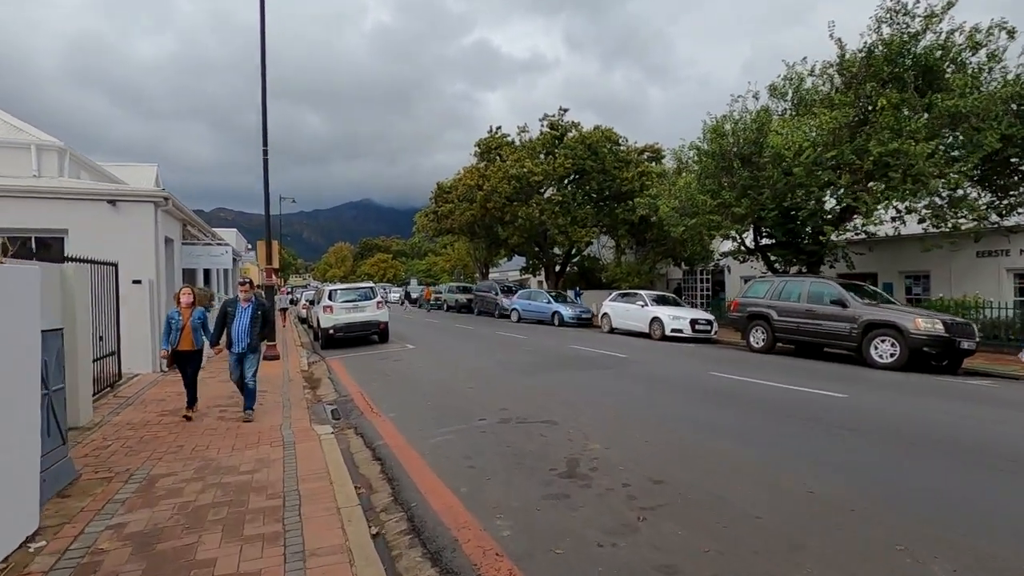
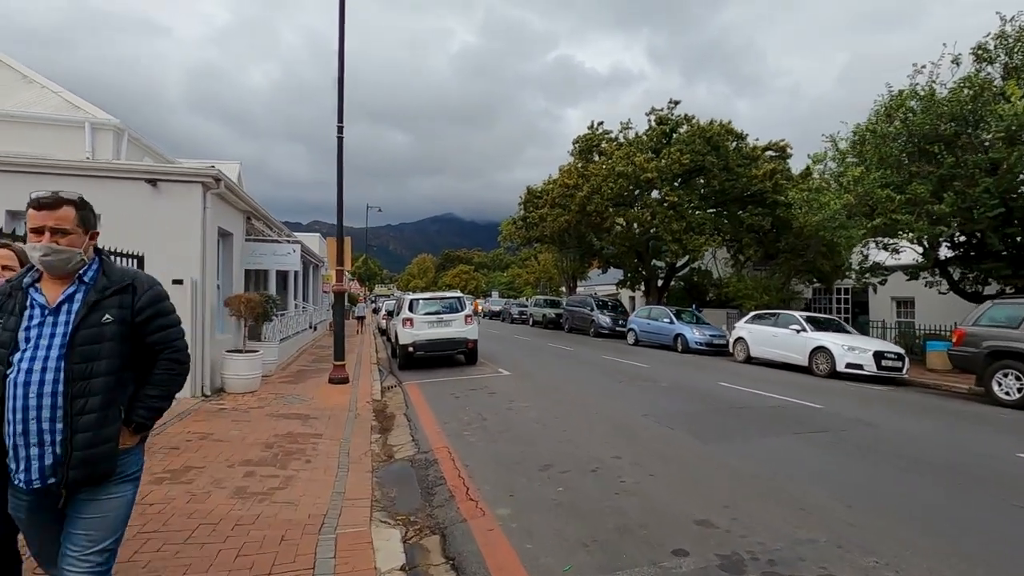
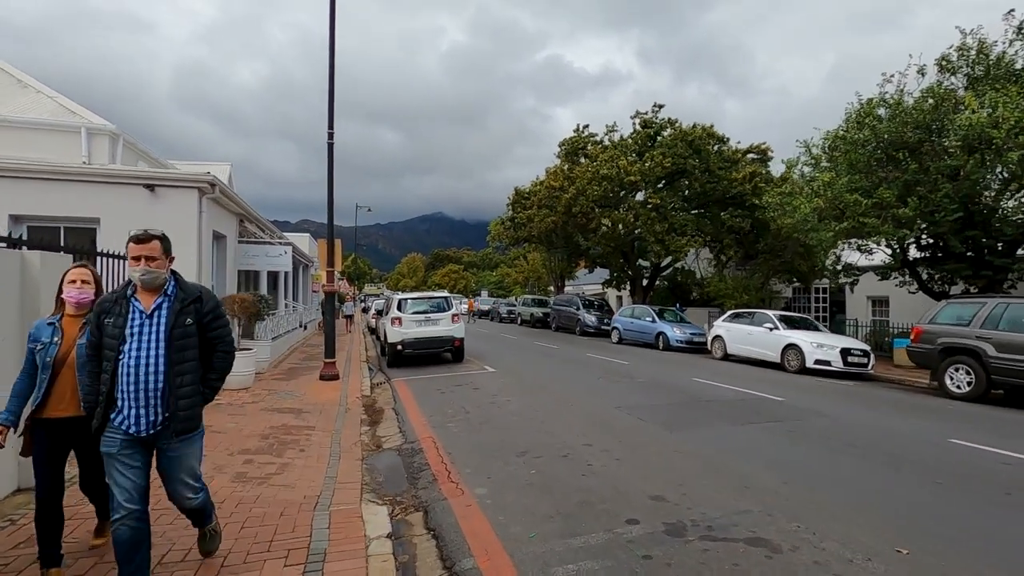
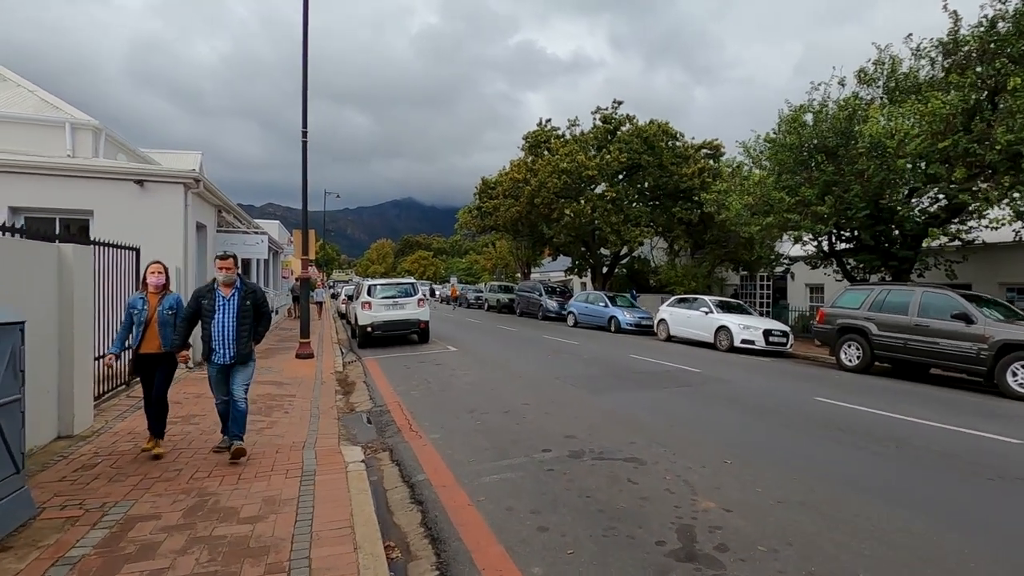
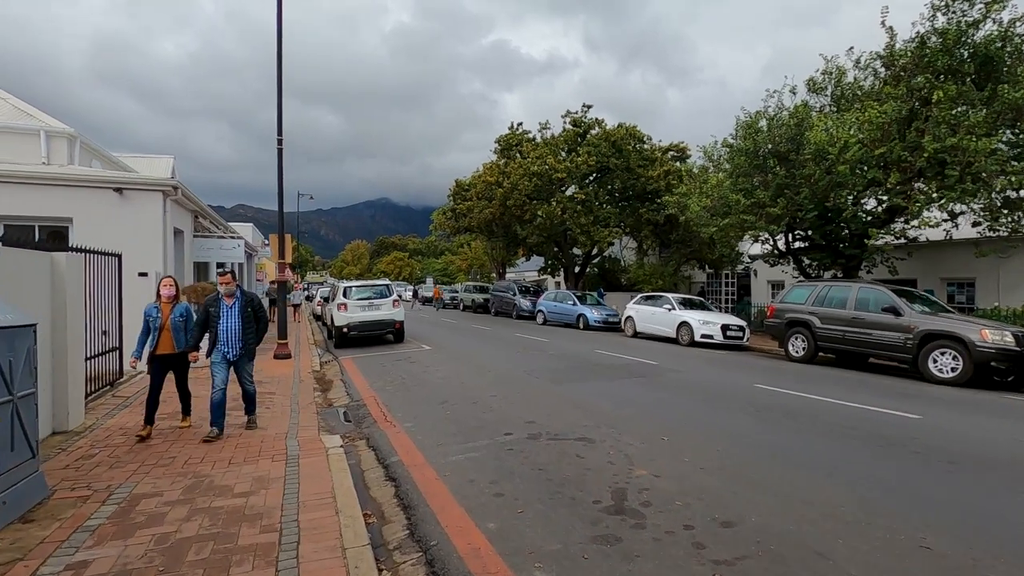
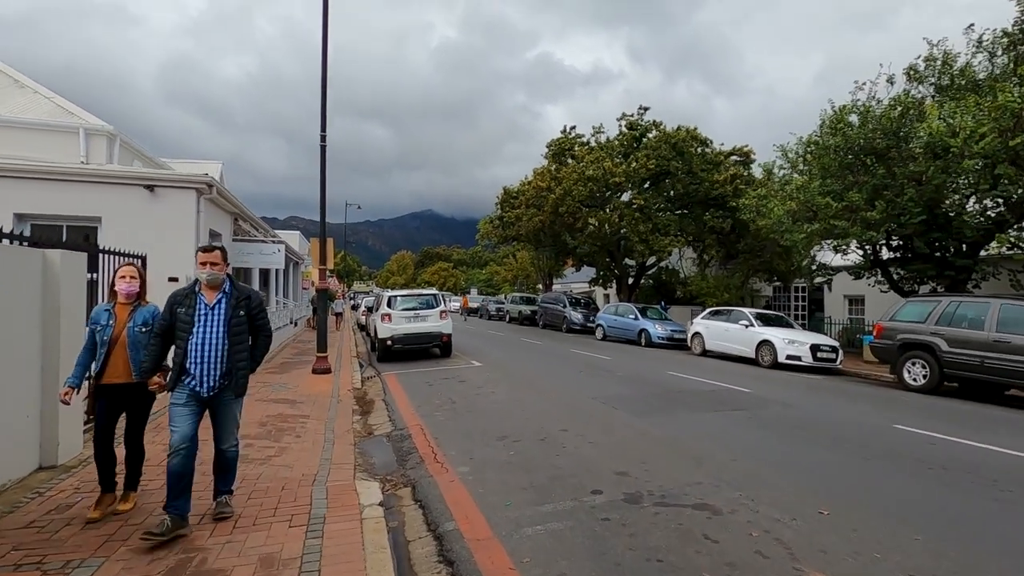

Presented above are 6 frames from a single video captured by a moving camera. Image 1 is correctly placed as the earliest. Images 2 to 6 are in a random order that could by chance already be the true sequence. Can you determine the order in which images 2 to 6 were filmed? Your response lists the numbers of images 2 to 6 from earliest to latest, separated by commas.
5, 4, 6, 3, 2
